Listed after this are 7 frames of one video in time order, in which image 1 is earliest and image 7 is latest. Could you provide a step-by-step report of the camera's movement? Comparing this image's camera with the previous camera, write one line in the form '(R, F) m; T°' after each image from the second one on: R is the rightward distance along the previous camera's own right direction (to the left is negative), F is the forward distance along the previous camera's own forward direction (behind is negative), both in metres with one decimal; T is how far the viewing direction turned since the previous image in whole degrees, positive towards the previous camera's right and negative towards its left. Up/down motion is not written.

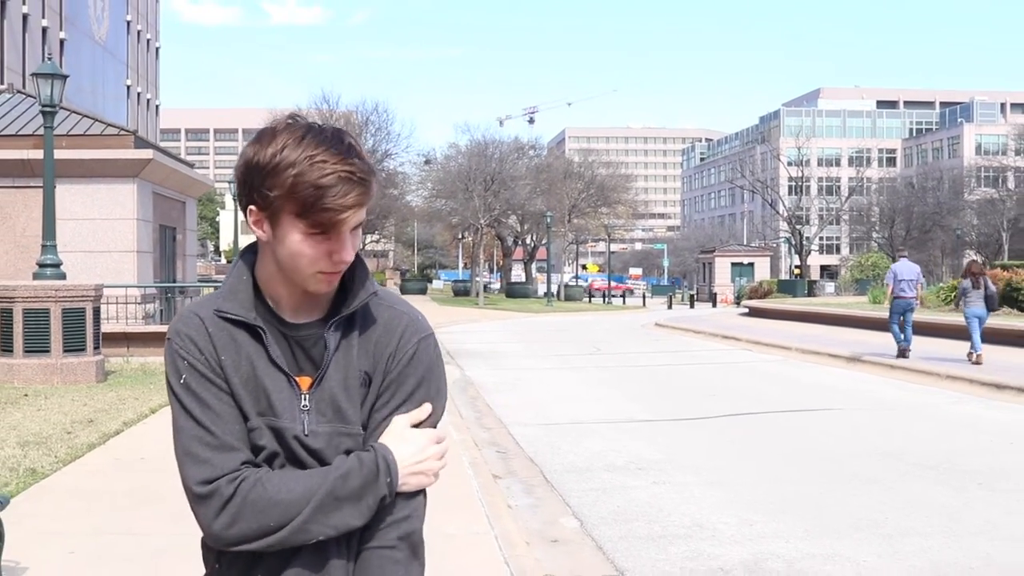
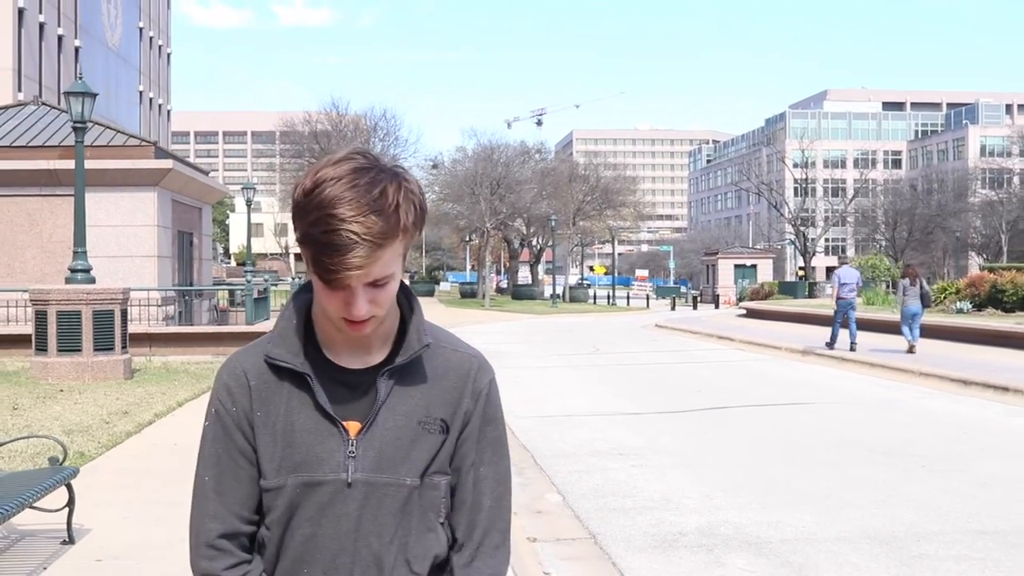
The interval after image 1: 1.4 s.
(+0.1, -0.9) m; 0°
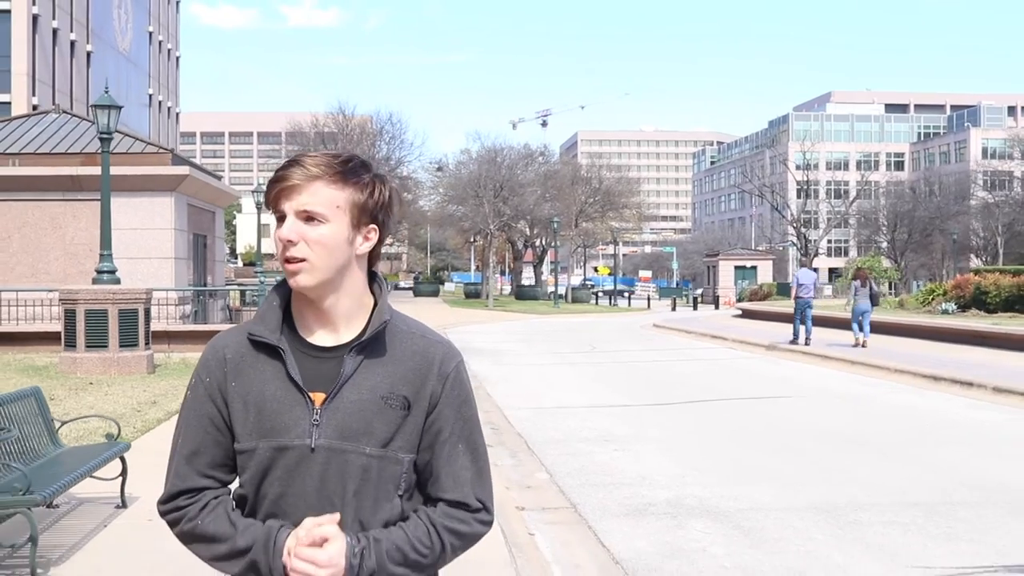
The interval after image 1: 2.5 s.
(+0.1, -0.9) m; 0°
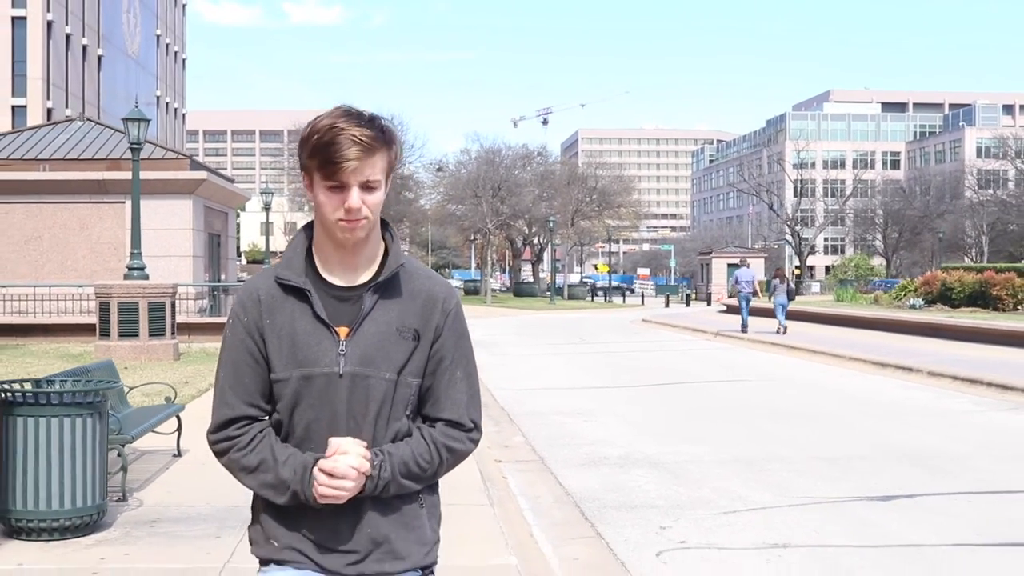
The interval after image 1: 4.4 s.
(+0.2, -1.6) m; 0°
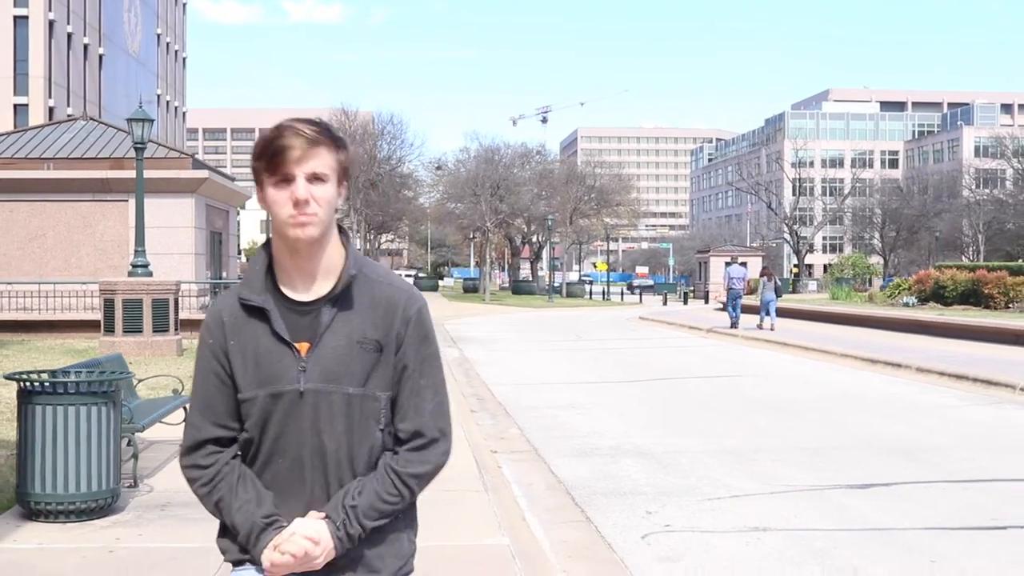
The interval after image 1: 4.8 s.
(0.0, -0.3) m; 0°
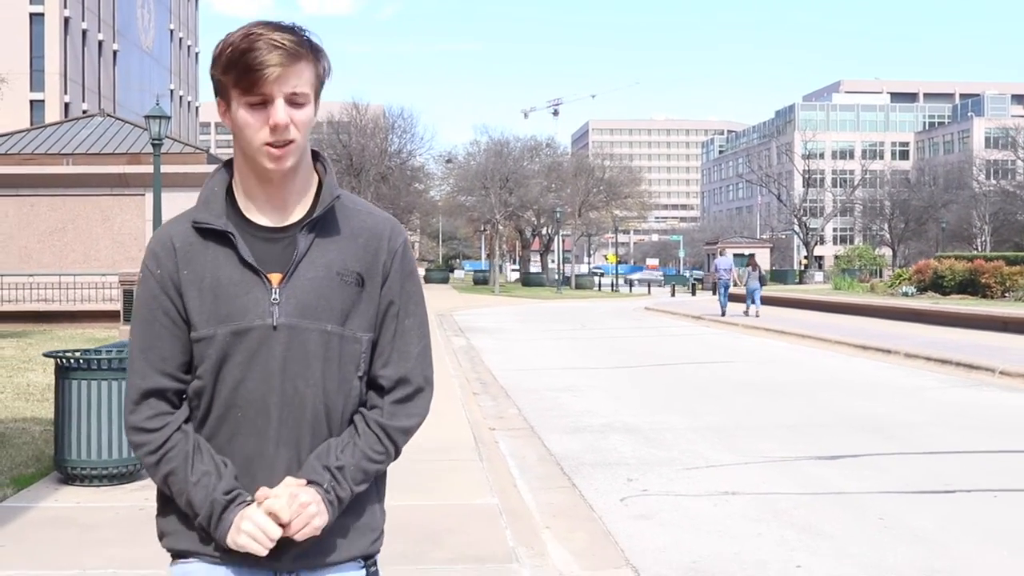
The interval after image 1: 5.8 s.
(+0.1, -0.6) m; -1°
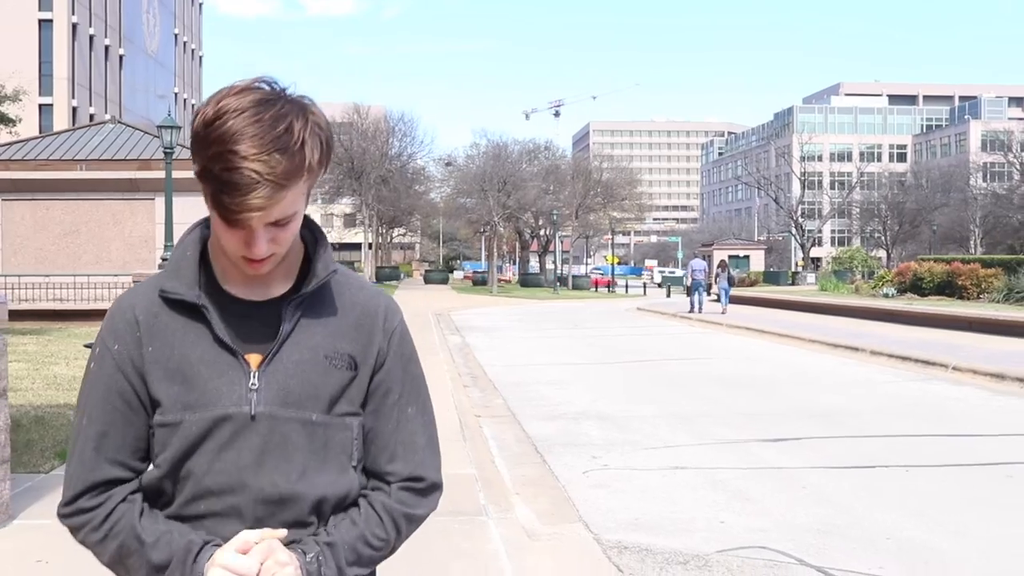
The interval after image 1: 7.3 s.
(+0.2, -1.0) m; 0°
